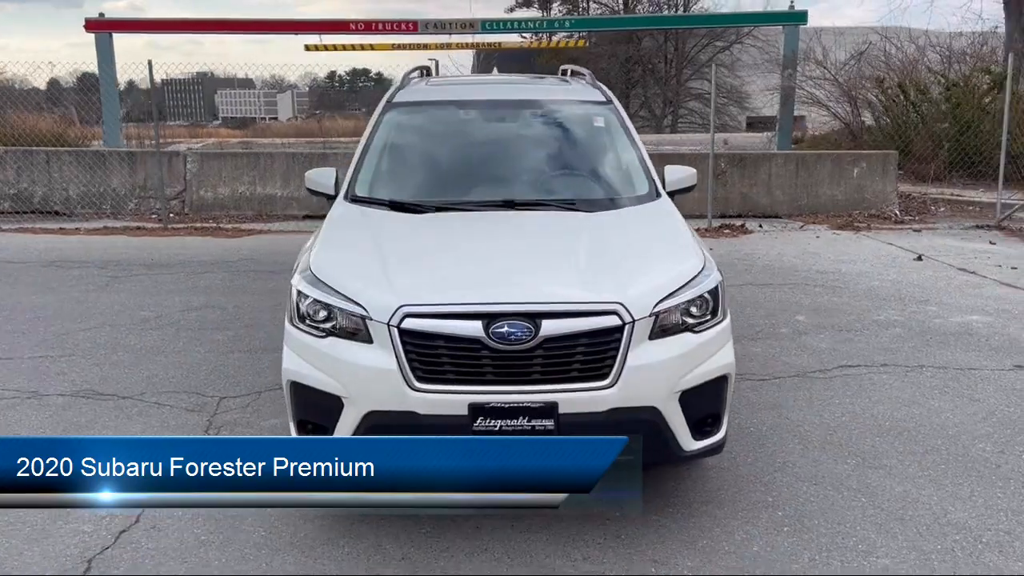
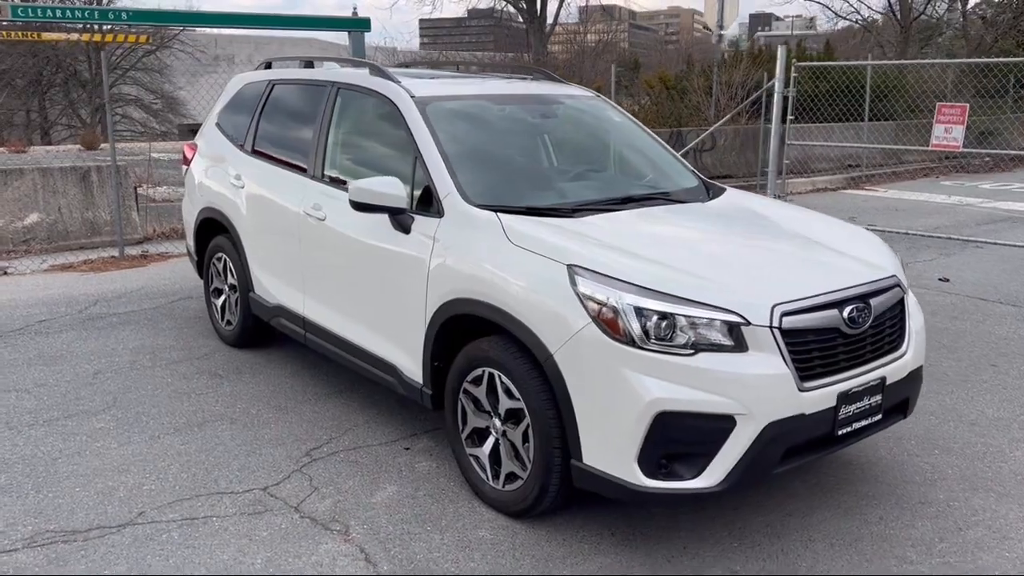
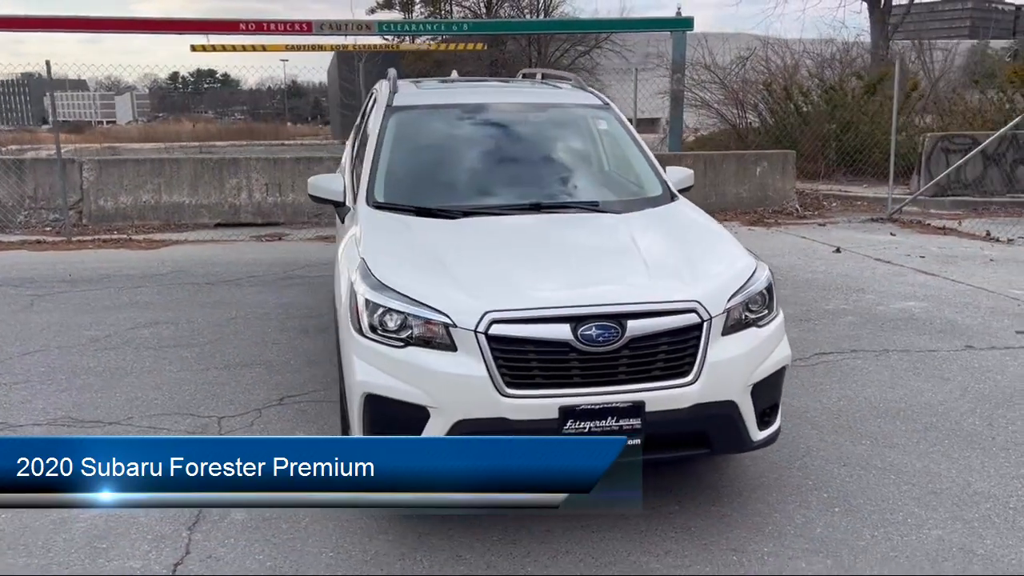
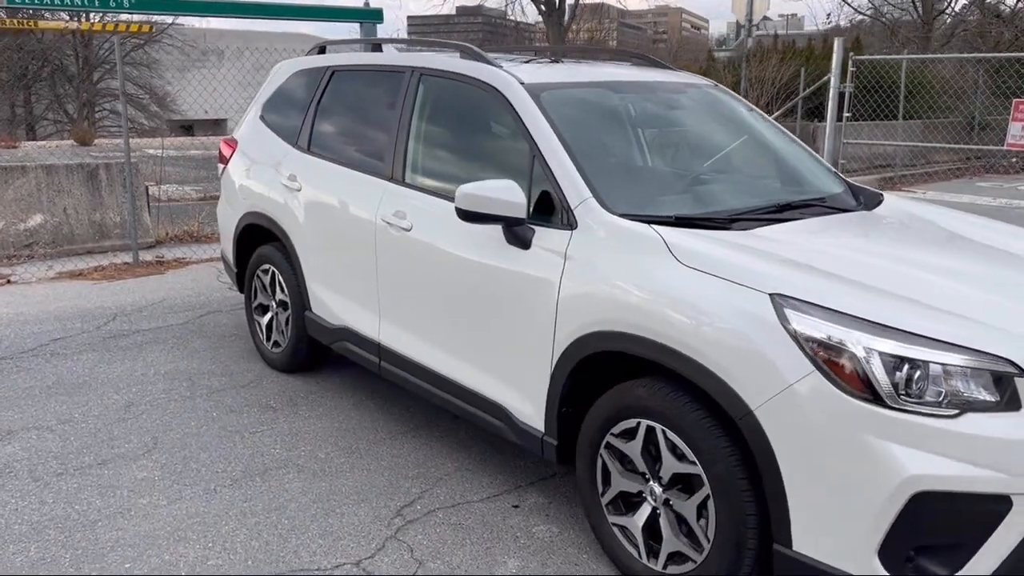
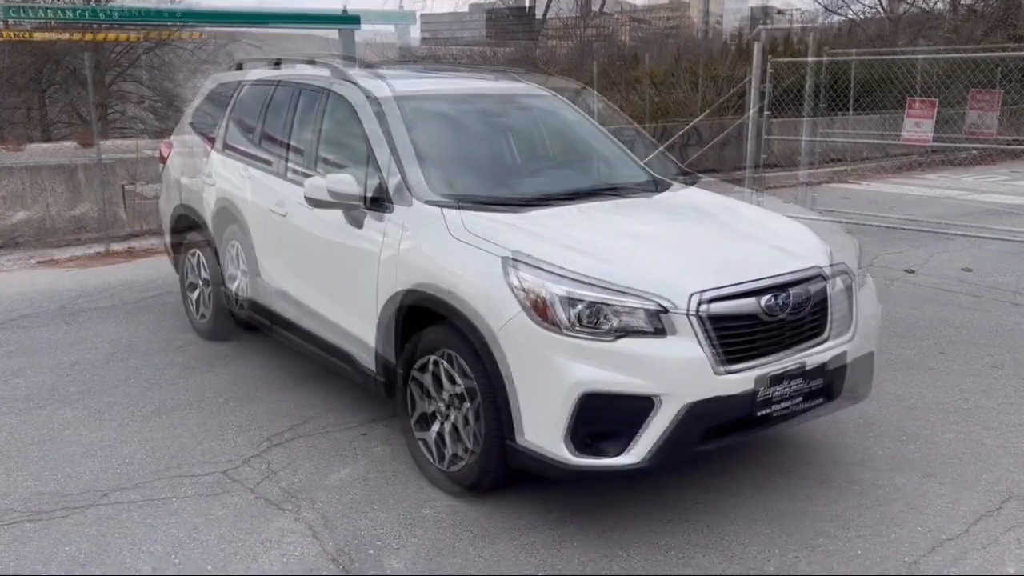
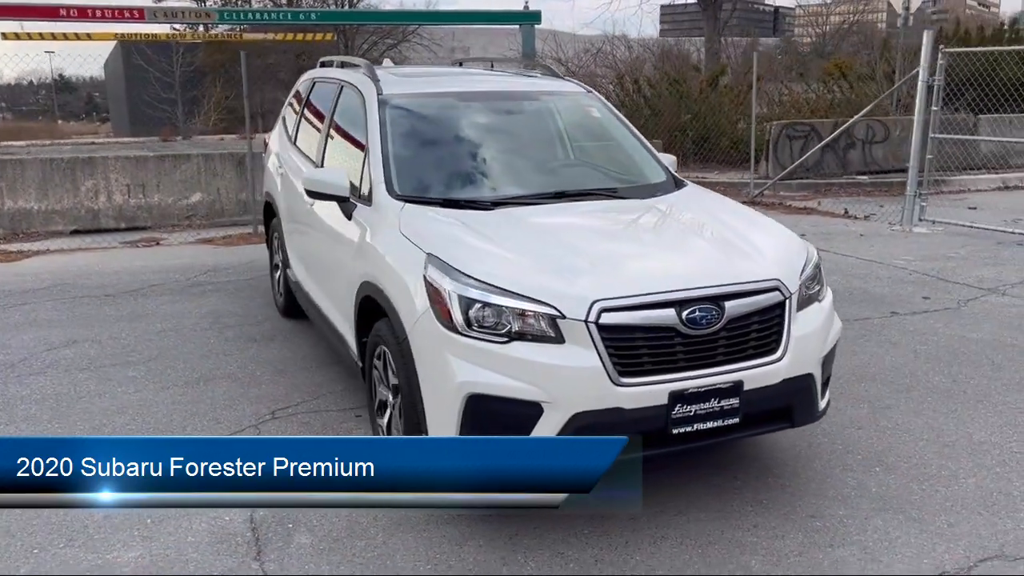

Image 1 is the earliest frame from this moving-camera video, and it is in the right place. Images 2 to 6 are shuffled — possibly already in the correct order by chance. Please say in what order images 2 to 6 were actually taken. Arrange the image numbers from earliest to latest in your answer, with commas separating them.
3, 6, 5, 2, 4
